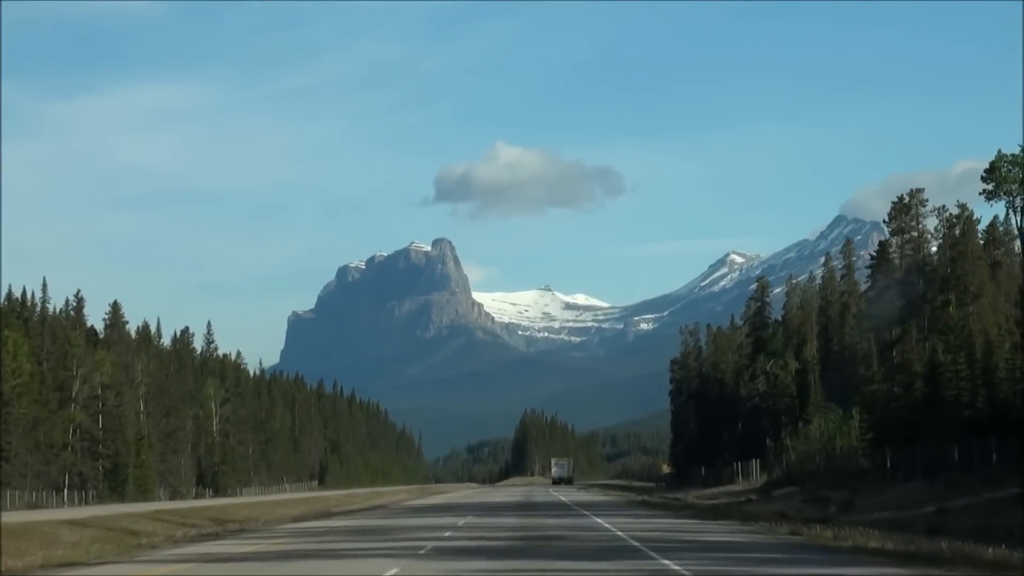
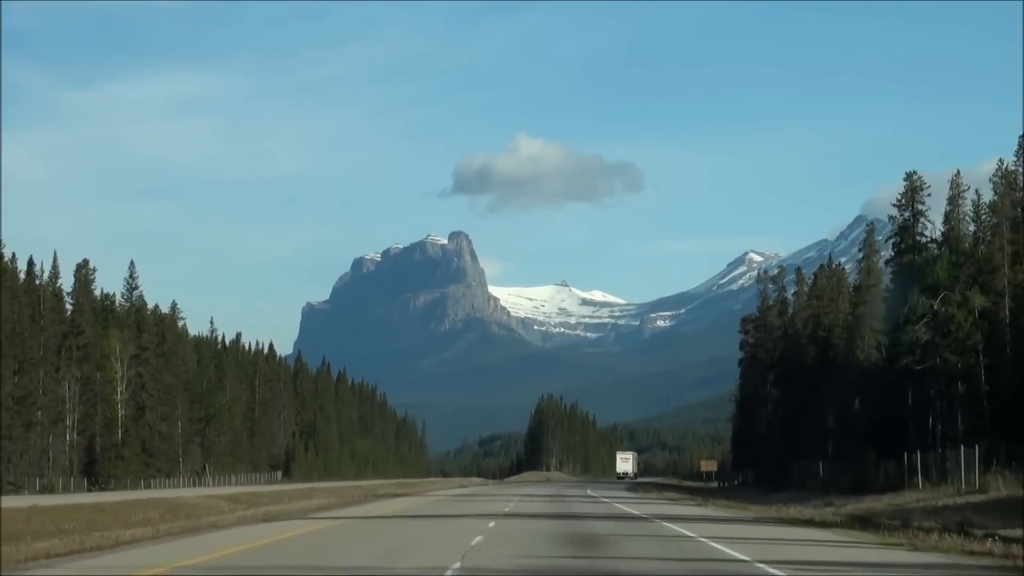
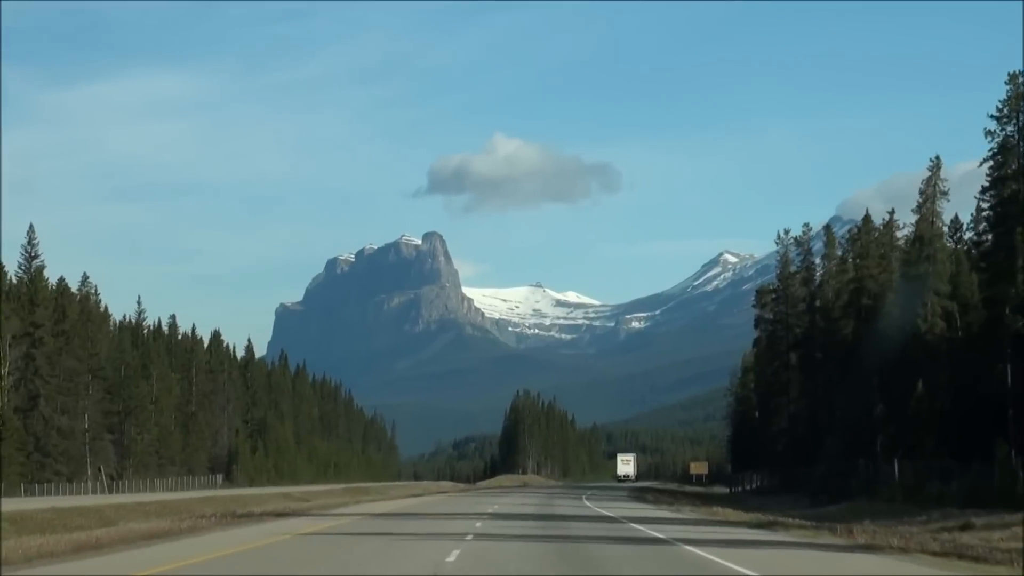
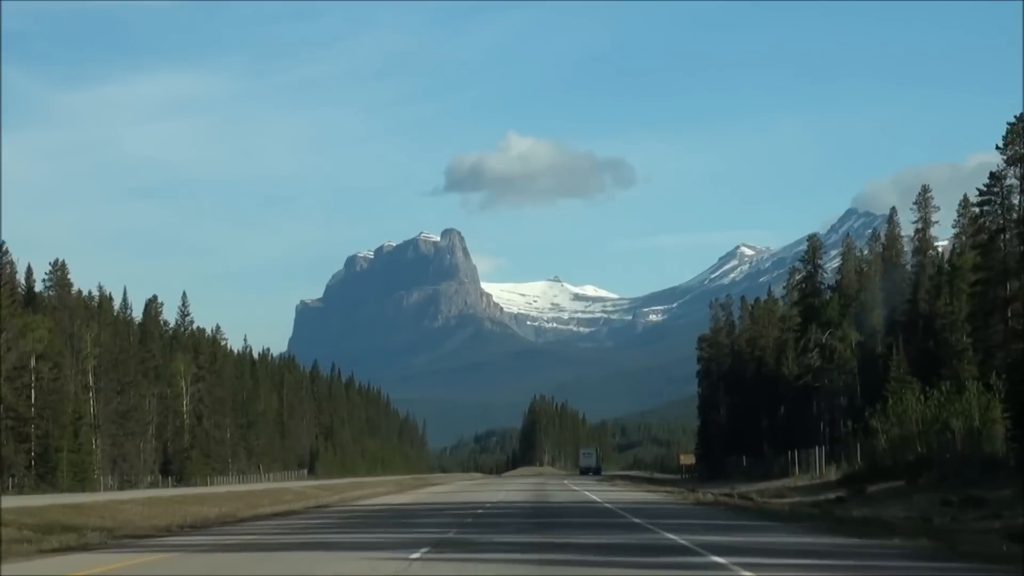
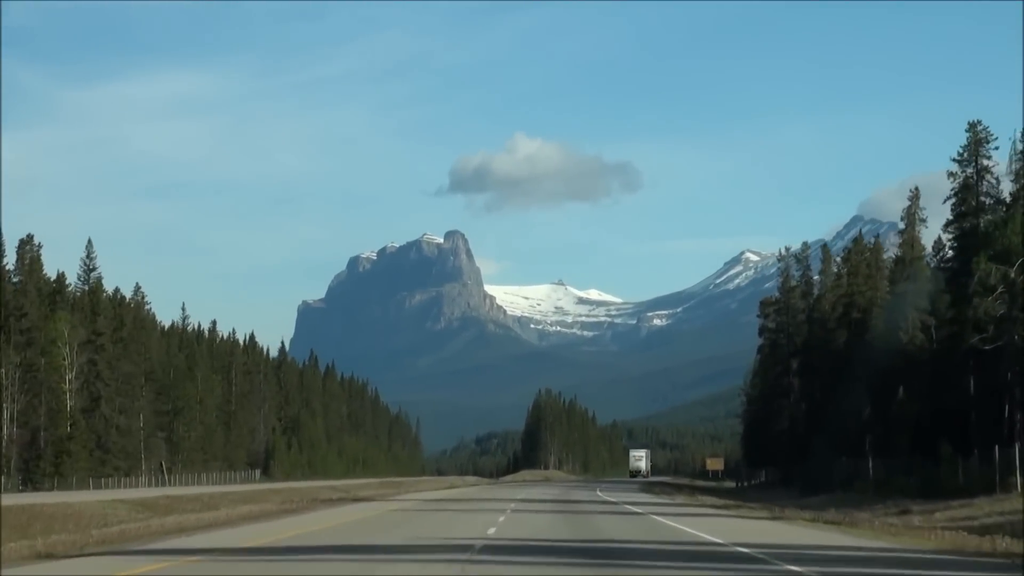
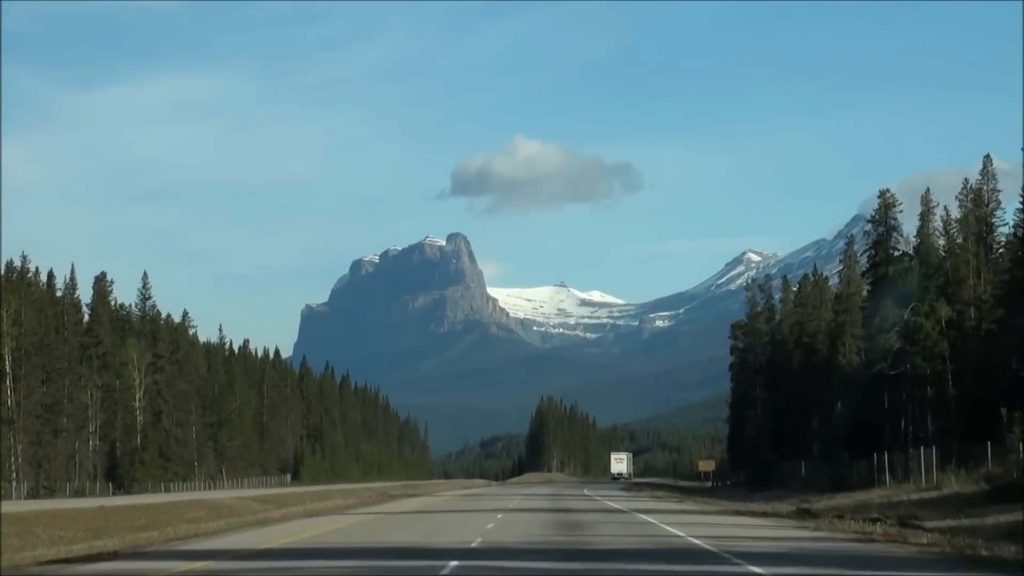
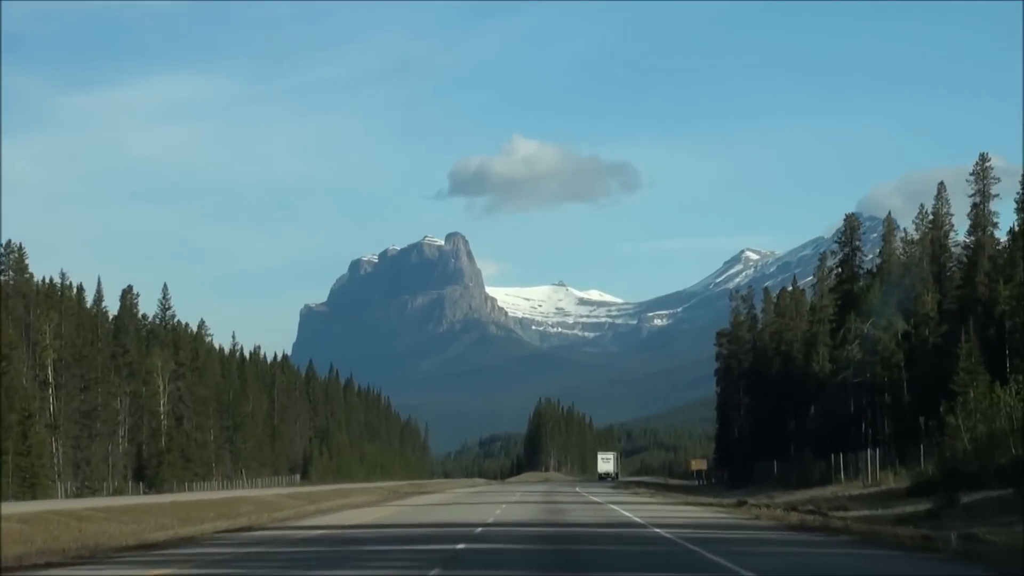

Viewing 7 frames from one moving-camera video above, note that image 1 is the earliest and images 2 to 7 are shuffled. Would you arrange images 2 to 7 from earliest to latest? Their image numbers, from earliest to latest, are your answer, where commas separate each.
4, 7, 6, 2, 5, 3
